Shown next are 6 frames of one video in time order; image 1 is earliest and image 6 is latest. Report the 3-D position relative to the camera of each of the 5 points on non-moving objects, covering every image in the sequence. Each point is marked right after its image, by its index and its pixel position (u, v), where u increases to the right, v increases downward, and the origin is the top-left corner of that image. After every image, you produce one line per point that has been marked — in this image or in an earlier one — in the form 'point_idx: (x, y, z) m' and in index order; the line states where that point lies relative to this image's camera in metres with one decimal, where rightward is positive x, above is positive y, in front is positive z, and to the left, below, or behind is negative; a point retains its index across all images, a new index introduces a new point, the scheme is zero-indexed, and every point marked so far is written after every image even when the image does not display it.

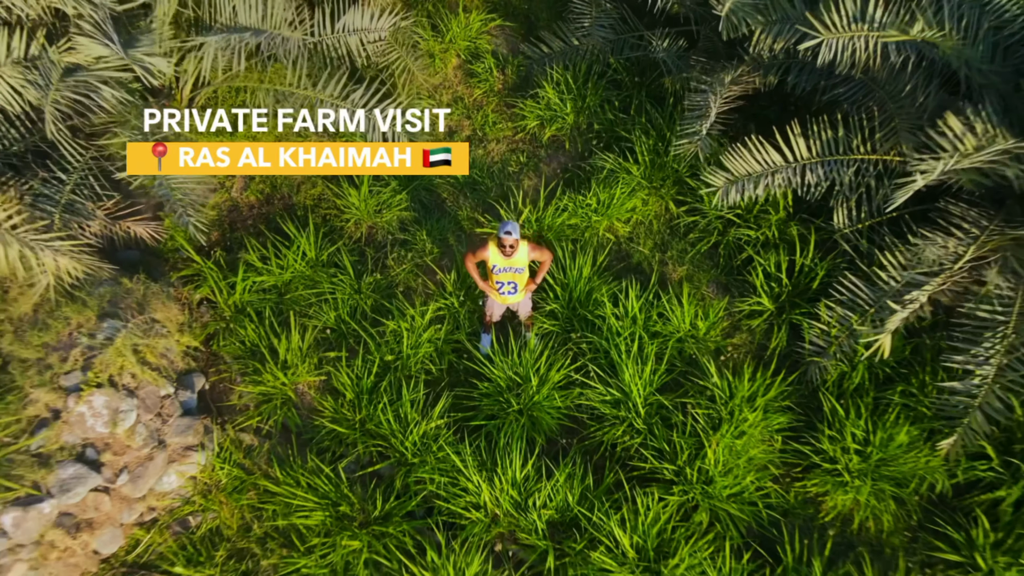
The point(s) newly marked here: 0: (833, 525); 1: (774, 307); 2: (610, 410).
0: (+0.9, -0.7, +2.1) m
1: (+0.9, 0.0, +2.4) m
2: (+0.3, -0.4, +2.2) m
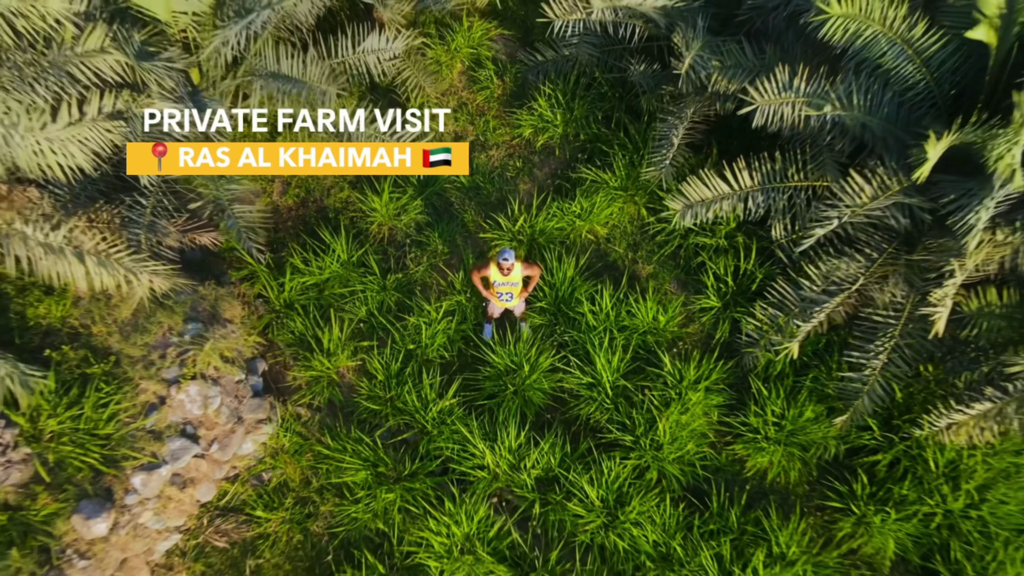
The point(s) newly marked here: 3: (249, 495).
0: (+0.9, -0.7, +2.7) m
1: (+0.8, -0.1, +3.0) m
2: (+0.3, -0.4, +2.8) m
3: (-1.0, -0.8, +2.7) m
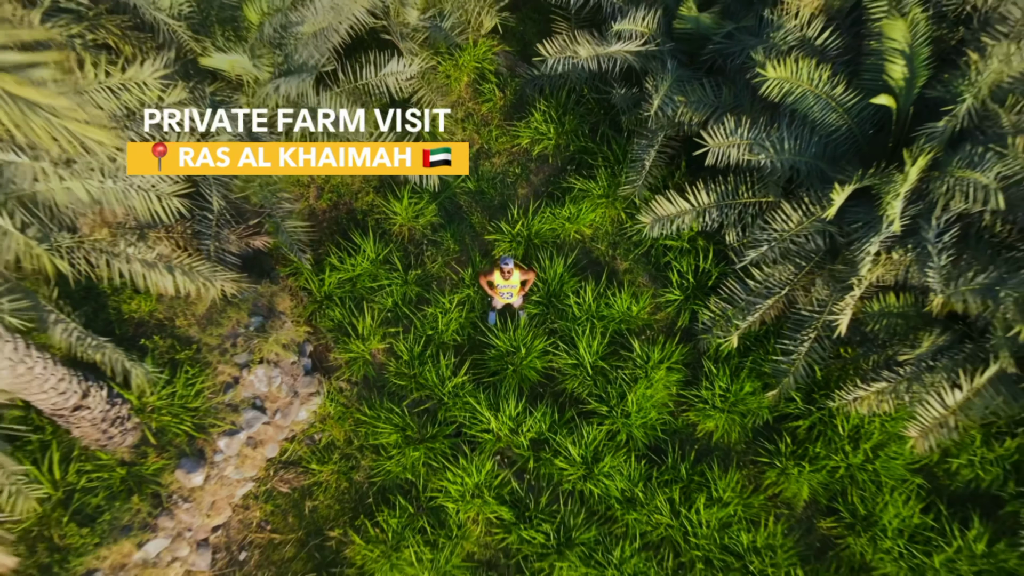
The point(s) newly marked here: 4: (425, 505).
0: (+0.9, -0.7, +3.5) m
1: (+0.8, 0.0, +3.6) m
2: (+0.3, -0.4, +3.5) m
3: (-1.0, -0.8, +3.5) m
4: (-0.4, -1.0, +3.4) m
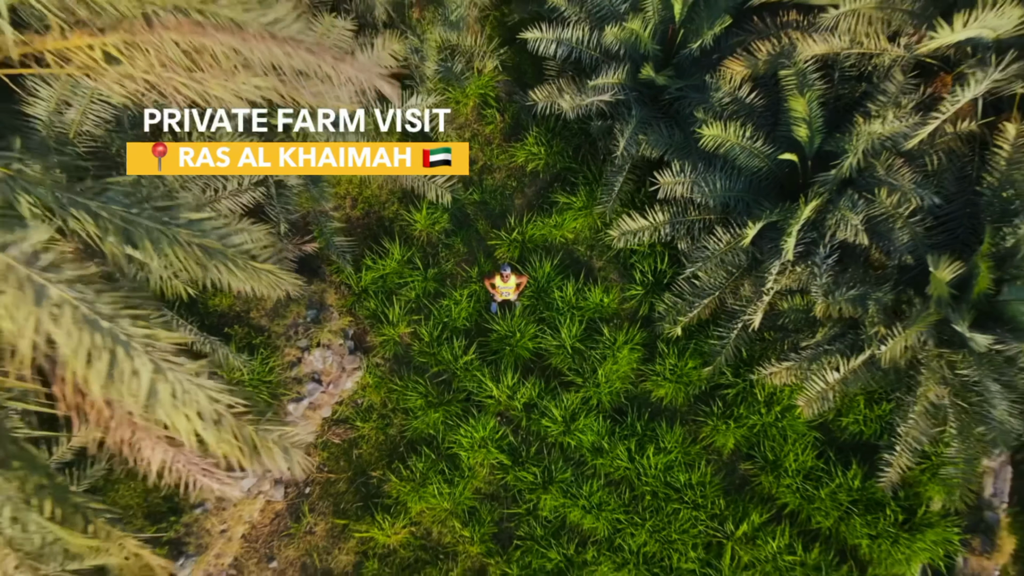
0: (+0.9, -0.7, +4.5) m
1: (+0.8, 0.0, +4.6) m
2: (+0.3, -0.4, +4.6) m
3: (-1.0, -0.8, +4.5) m
4: (-0.4, -1.0, +4.5) m
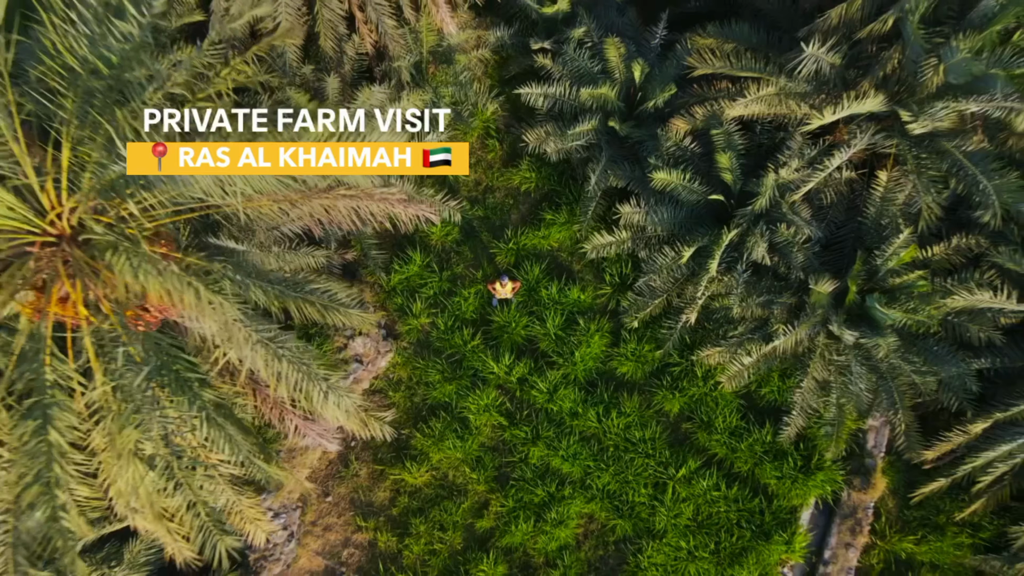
0: (+0.9, -0.7, +5.8) m
1: (+0.8, 0.0, +5.9) m
2: (+0.2, -0.4, +5.9) m
3: (-1.0, -0.8, +5.9) m
4: (-0.4, -1.0, +5.8) m
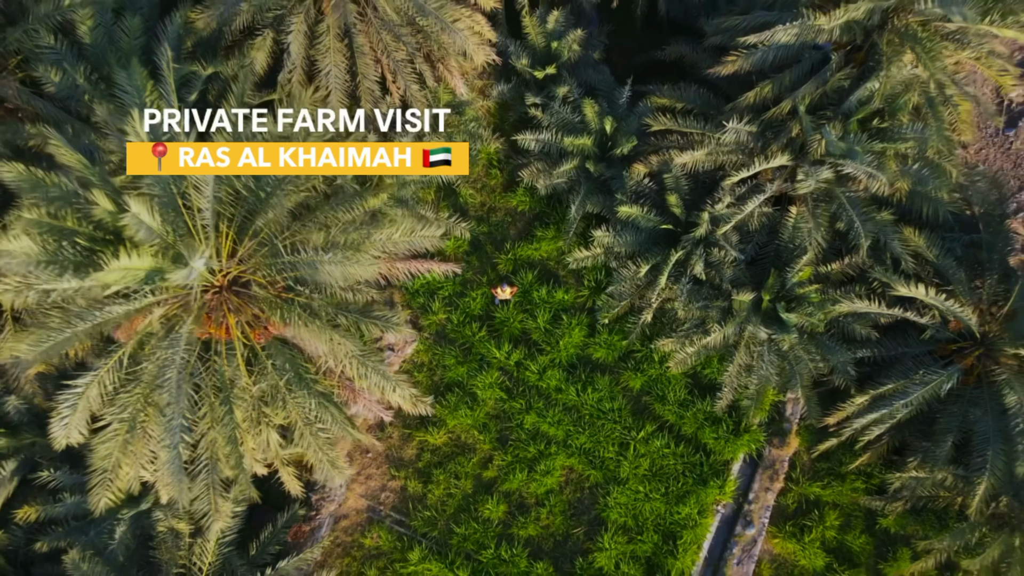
0: (+0.8, -0.7, +7.5) m
1: (+0.8, 0.0, +7.5) m
2: (+0.2, -0.4, +7.5) m
3: (-1.0, -0.8, +7.5) m
4: (-0.5, -1.0, +7.5) m
